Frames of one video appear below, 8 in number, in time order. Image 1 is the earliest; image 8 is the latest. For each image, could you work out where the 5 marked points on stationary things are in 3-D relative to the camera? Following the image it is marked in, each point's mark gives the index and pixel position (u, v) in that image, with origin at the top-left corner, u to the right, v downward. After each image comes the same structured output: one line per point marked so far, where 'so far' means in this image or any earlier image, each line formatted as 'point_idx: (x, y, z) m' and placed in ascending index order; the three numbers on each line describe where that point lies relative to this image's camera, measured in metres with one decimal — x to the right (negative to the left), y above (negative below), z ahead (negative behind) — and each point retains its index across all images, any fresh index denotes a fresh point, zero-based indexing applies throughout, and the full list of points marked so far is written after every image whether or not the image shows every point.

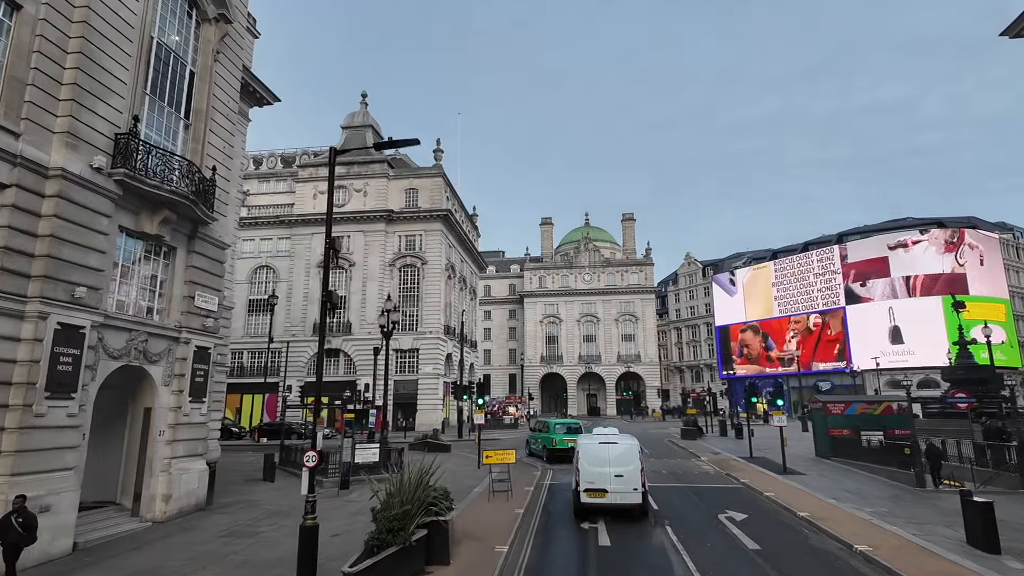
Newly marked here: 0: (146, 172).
0: (-8.4, +2.7, +13.7) m
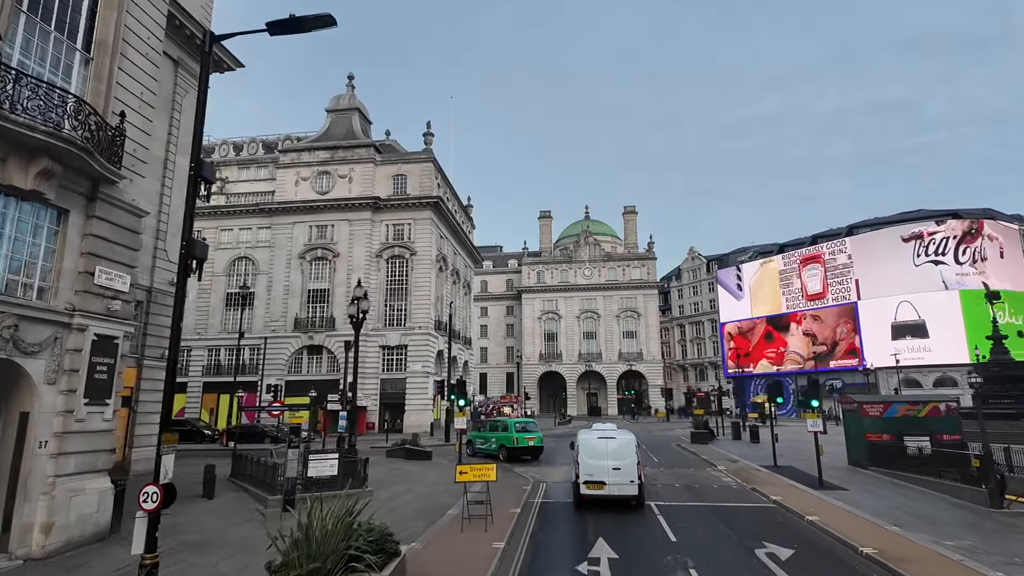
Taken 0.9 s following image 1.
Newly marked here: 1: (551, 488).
0: (-8.8, +3.2, +10.6) m
1: (+1.2, -6.0, +18.1) m
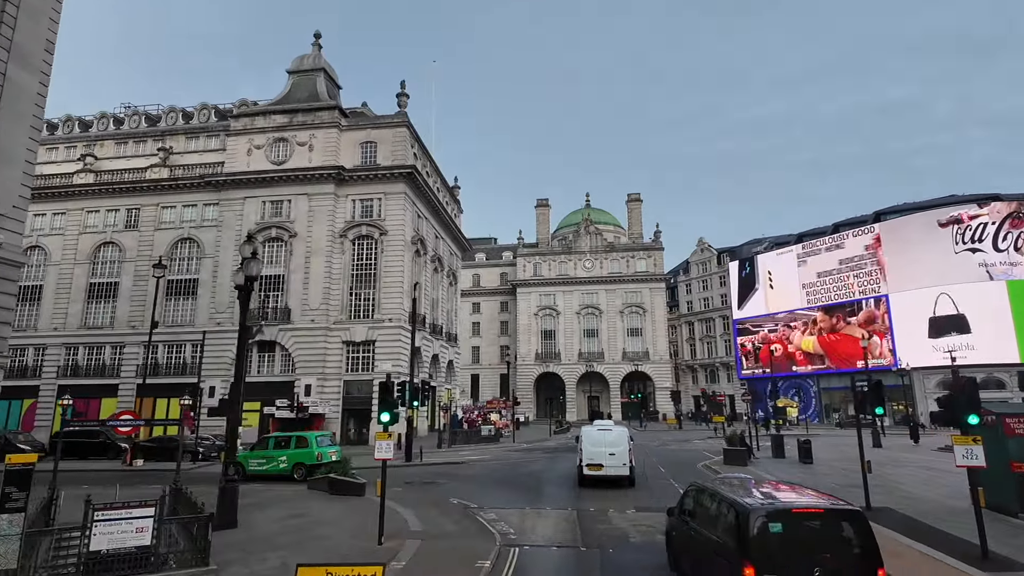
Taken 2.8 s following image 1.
0: (-9.7, +4.3, +3.7) m
1: (+0.3, -5.0, +11.1) m
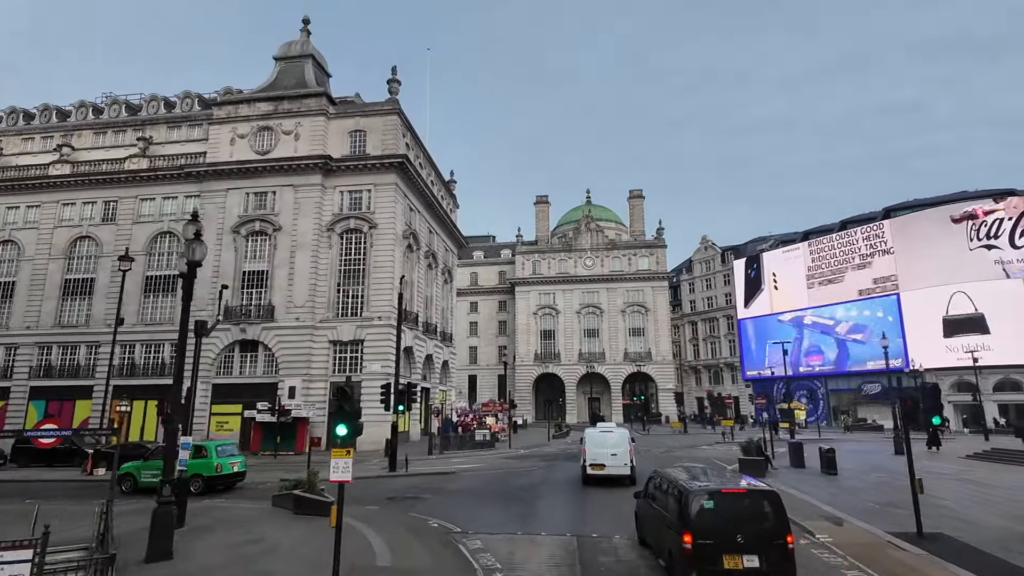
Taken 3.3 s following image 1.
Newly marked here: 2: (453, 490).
0: (-9.9, +4.6, +1.6) m
1: (+0.1, -4.7, +9.0) m
2: (-1.9, -6.3, +18.9) m
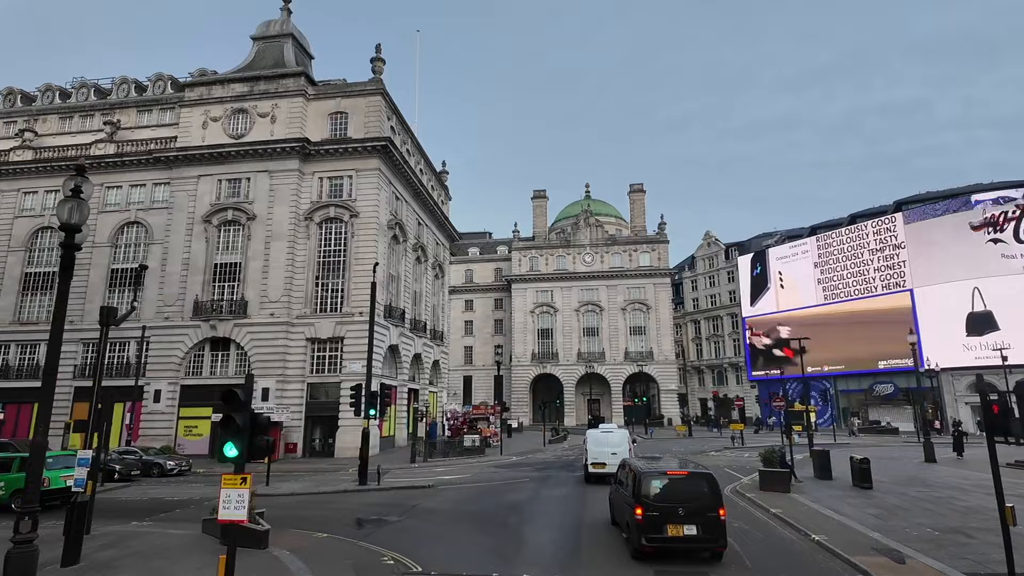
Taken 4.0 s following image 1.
0: (-10.3, +5.0, -1.1) m
1: (-0.4, -4.3, +6.3) m
2: (-2.3, -5.9, +16.2) m
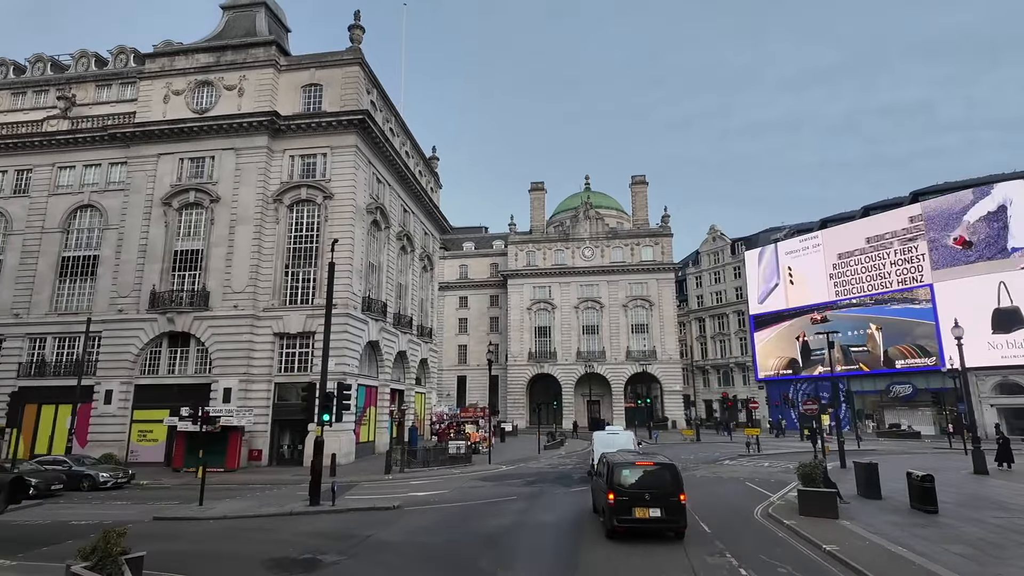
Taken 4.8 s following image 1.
0: (-10.8, +5.6, -4.5) m
1: (-0.8, -3.7, +2.9) m
2: (-2.8, -5.3, +12.8) m
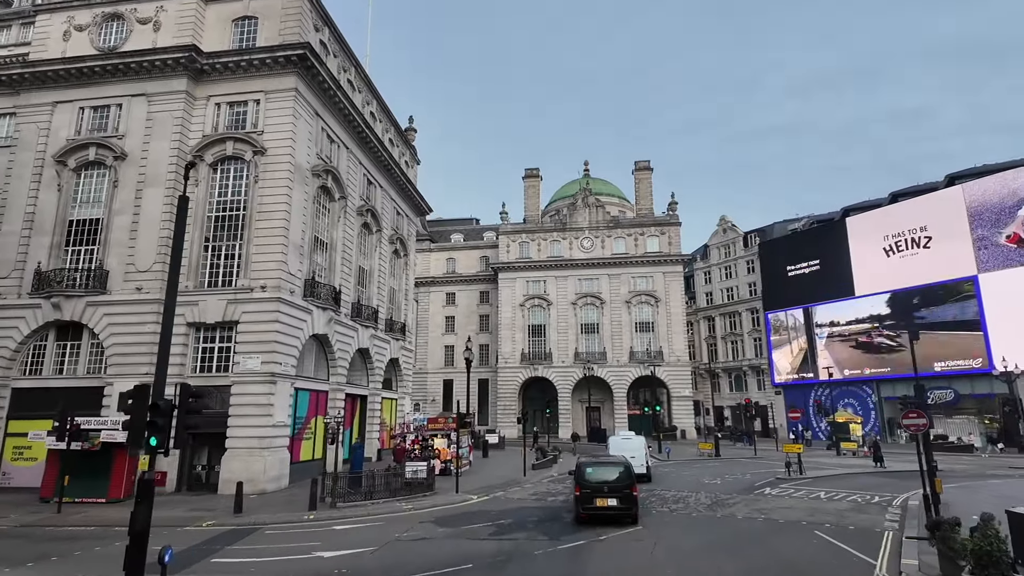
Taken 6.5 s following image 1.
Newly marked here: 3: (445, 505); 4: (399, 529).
0: (-11.6, +6.7, -10.9) m
1: (-1.7, -2.6, -3.5) m
2: (-3.6, -4.3, +6.3) m
3: (-2.0, -6.6, +18.3) m
4: (-2.9, -6.0, +15.0) m
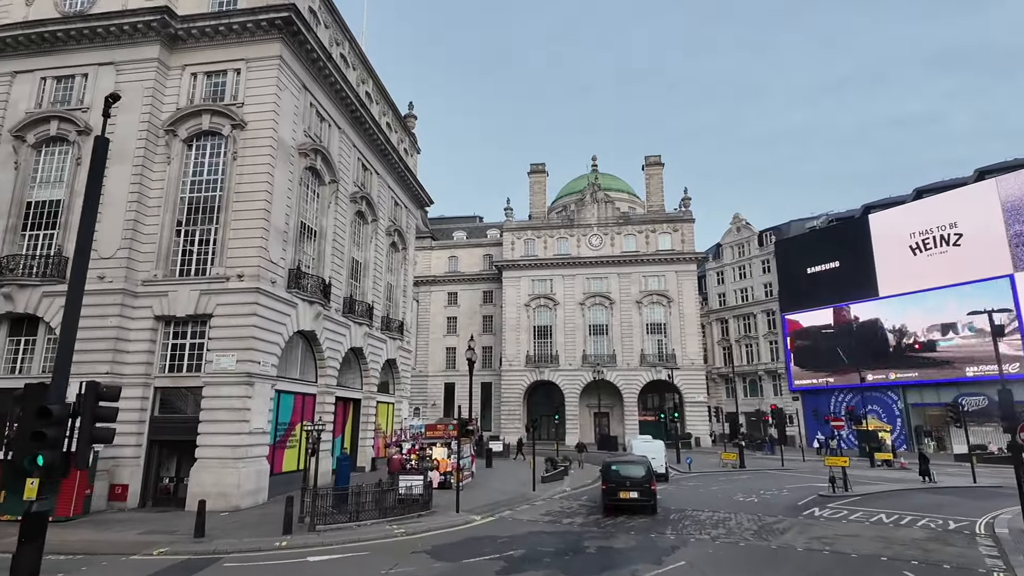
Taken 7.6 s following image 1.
0: (-11.5, +7.4, -13.5) m
1: (-1.5, -2.1, -6.3) m
2: (-3.4, -3.9, +3.6) m
3: (-1.8, -6.3, +15.6) m
4: (-2.6, -5.6, +12.2) m
